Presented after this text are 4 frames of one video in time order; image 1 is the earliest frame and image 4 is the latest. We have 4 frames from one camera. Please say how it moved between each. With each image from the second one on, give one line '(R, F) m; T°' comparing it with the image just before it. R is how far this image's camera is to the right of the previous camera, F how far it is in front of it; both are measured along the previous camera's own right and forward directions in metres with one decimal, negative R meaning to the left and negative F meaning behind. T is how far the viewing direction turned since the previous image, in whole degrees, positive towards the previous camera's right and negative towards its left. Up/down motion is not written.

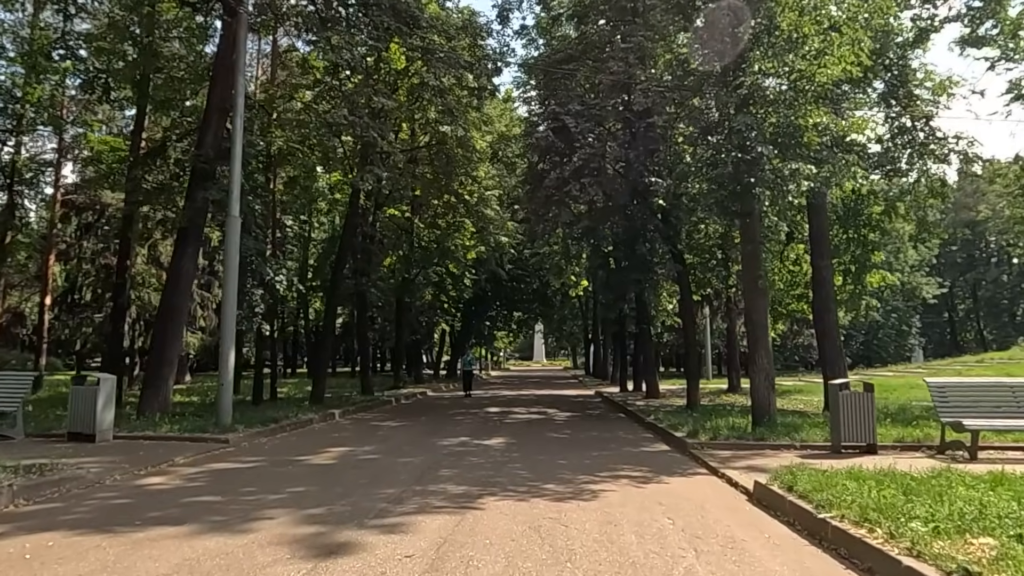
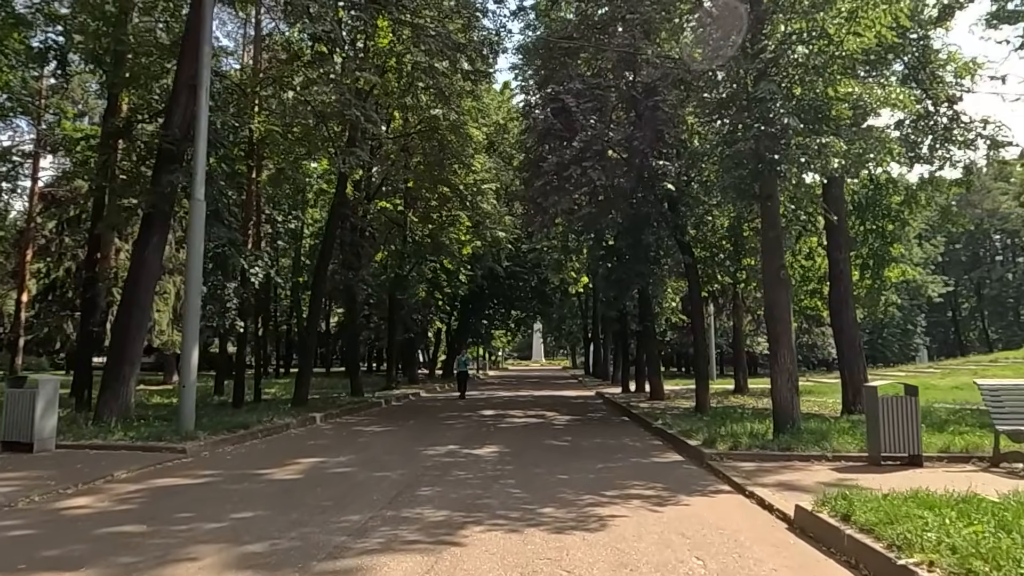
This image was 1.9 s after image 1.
(+0.1, +1.5) m; 0°
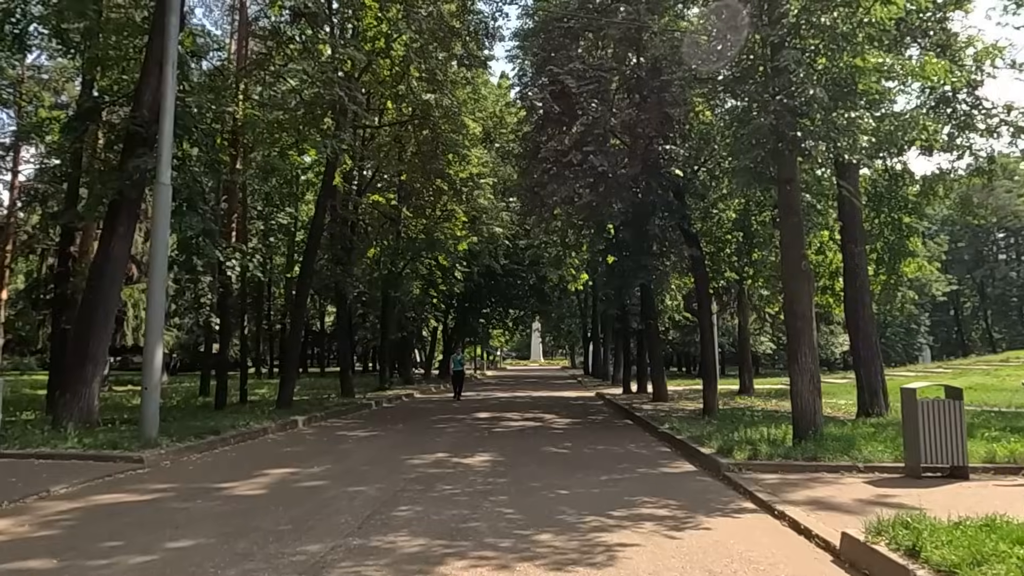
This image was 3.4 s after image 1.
(+0.1, +1.2) m; 0°
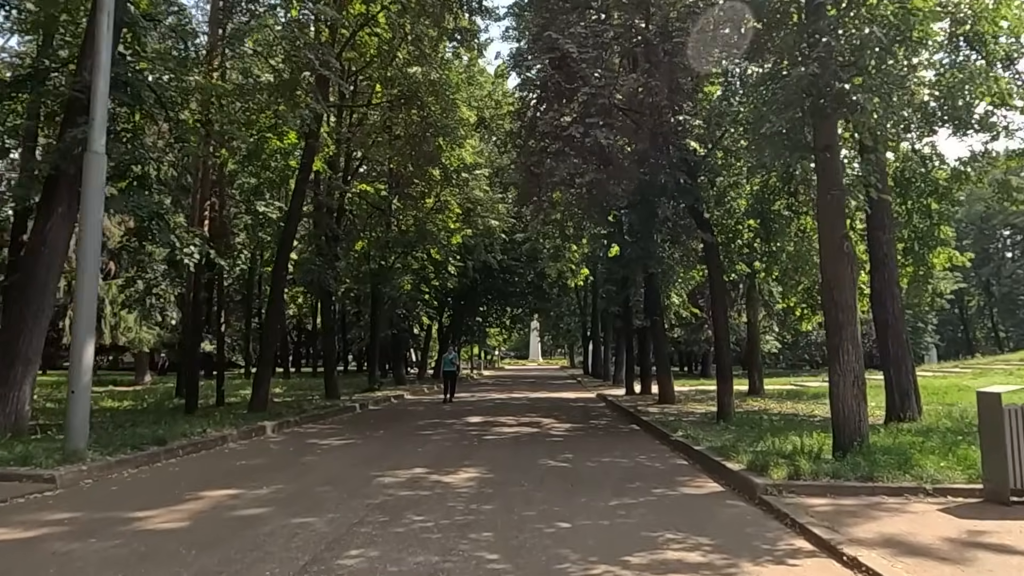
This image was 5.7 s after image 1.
(+0.1, +1.8) m; 0°
